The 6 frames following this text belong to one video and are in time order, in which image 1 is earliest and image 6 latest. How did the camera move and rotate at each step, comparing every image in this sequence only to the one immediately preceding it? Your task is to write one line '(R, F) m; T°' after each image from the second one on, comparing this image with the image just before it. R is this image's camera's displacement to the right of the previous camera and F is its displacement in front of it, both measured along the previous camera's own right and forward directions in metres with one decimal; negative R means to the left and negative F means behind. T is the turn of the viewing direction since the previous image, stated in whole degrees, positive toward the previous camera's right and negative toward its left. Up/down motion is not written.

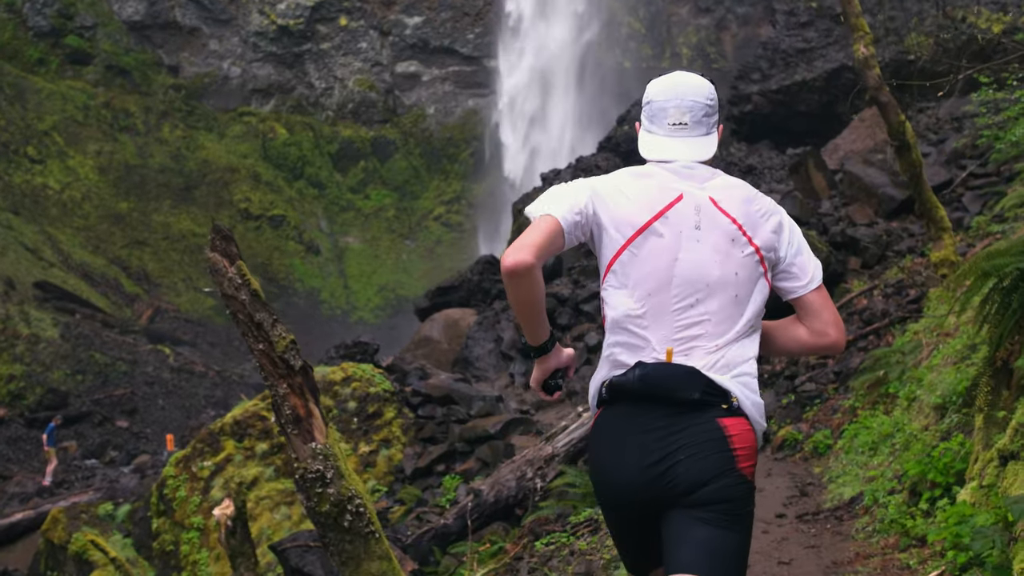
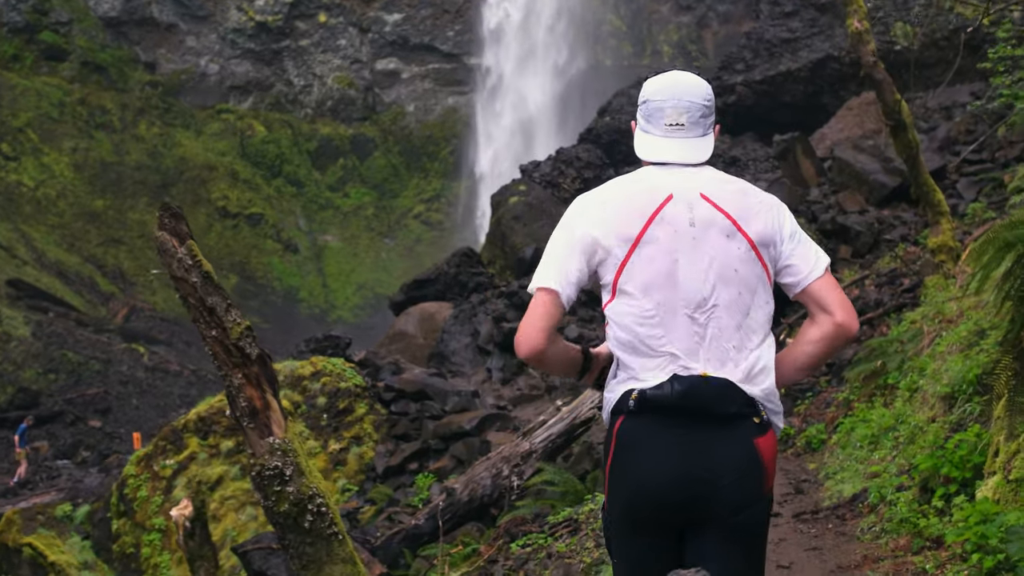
(0.0, +0.5) m; +1°
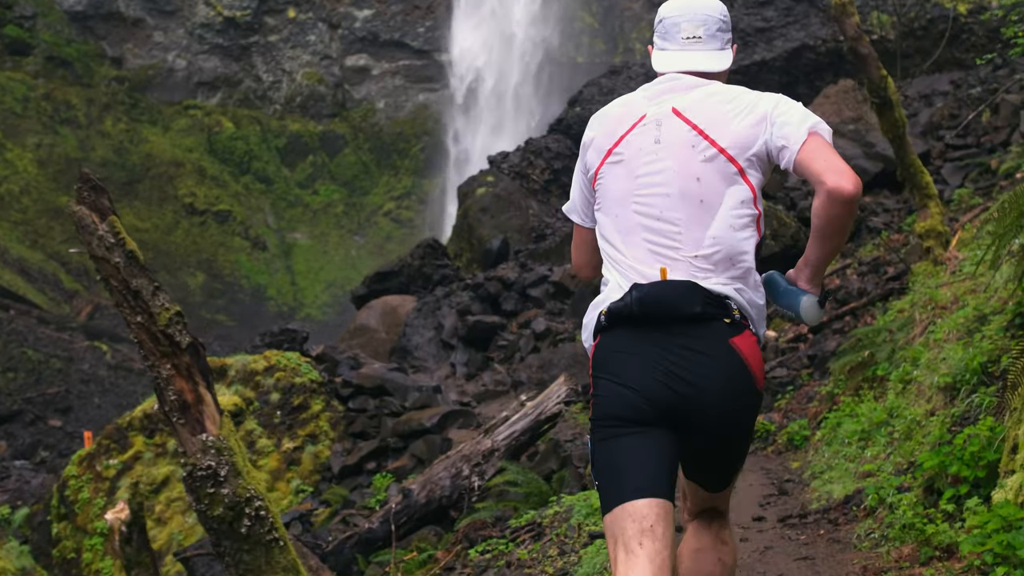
(+0.1, +0.6) m; +2°
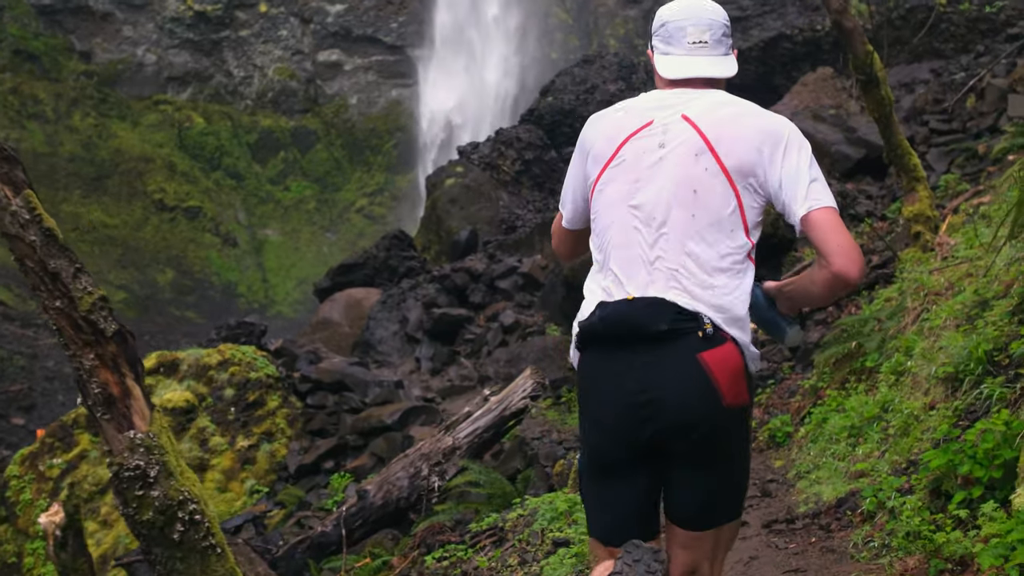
(+0.1, +0.5) m; +2°
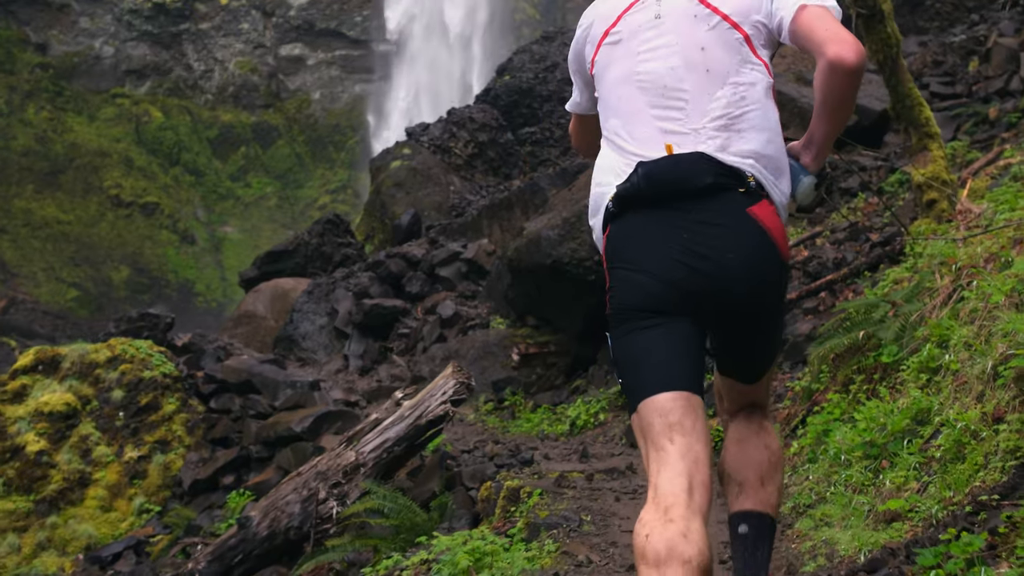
(+0.3, +1.4) m; +2°
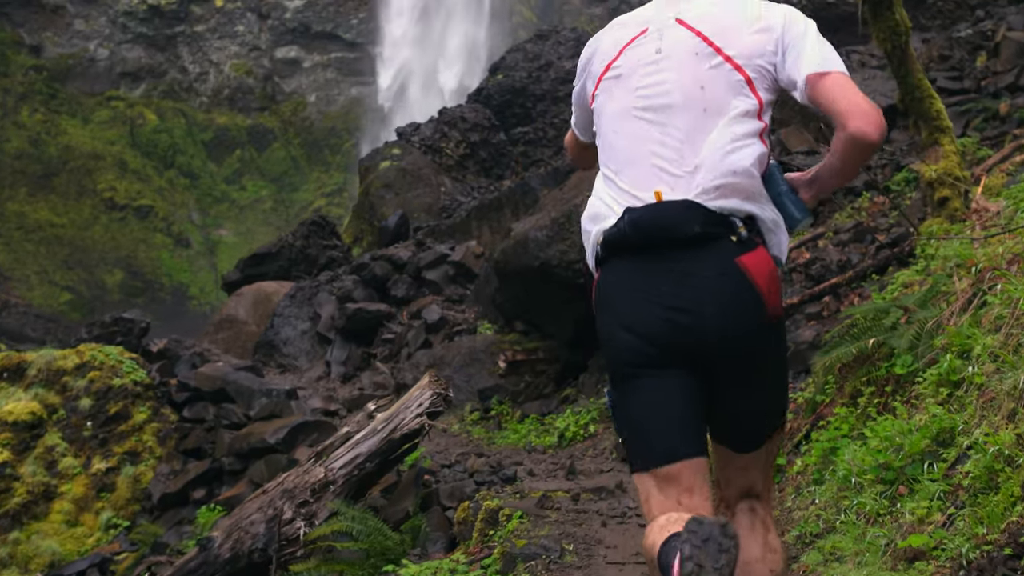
(+0.1, +0.4) m; 0°
